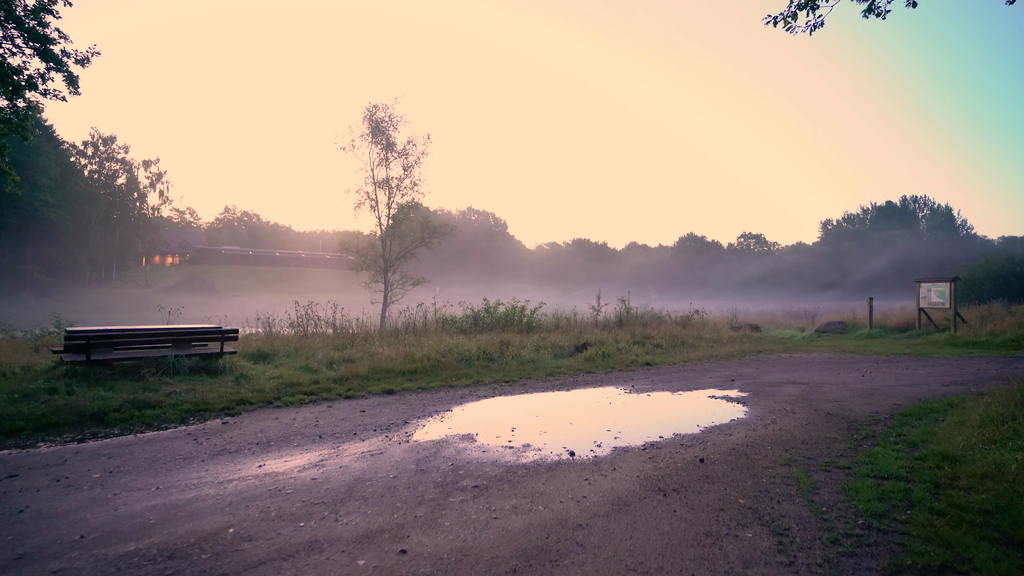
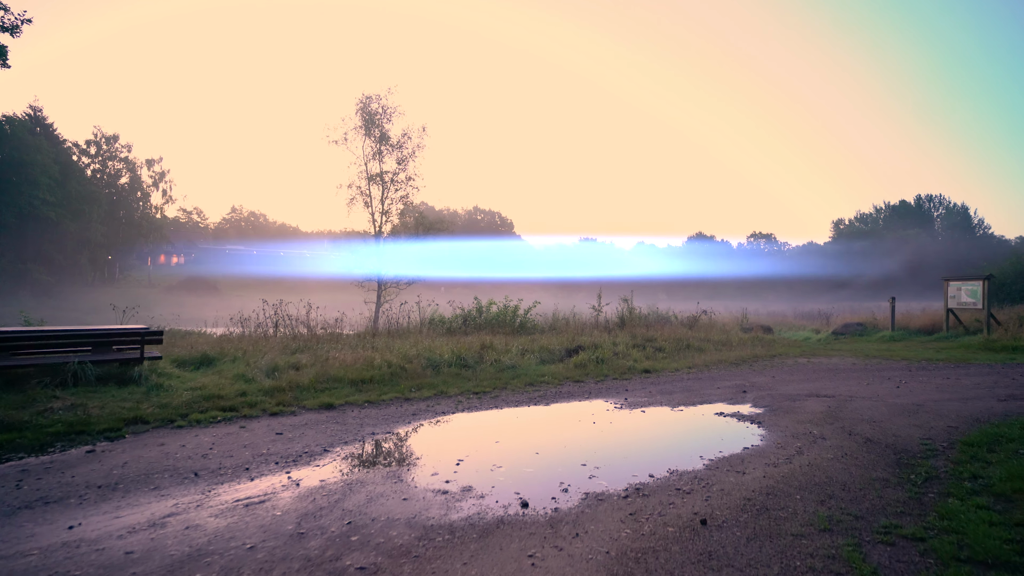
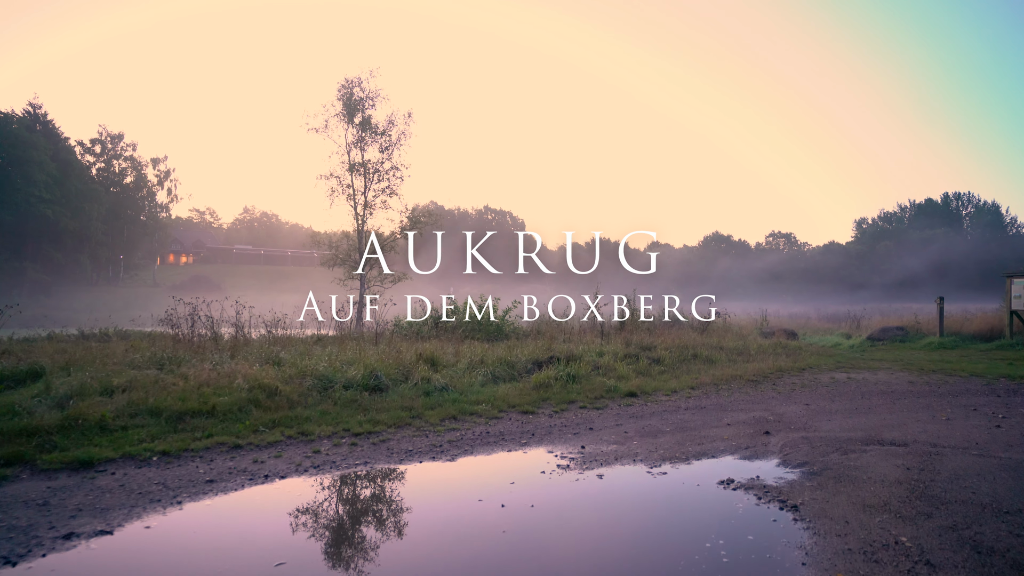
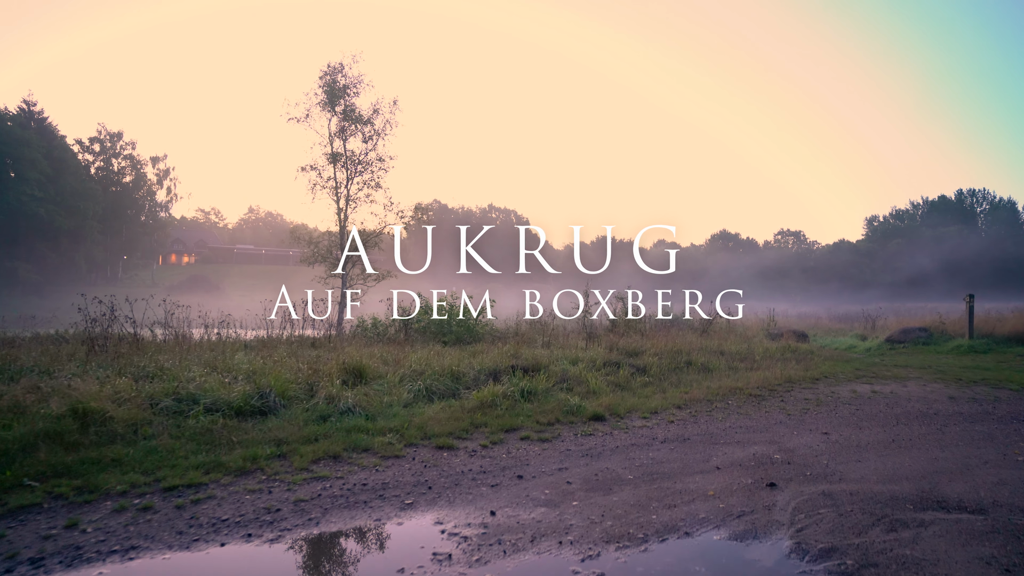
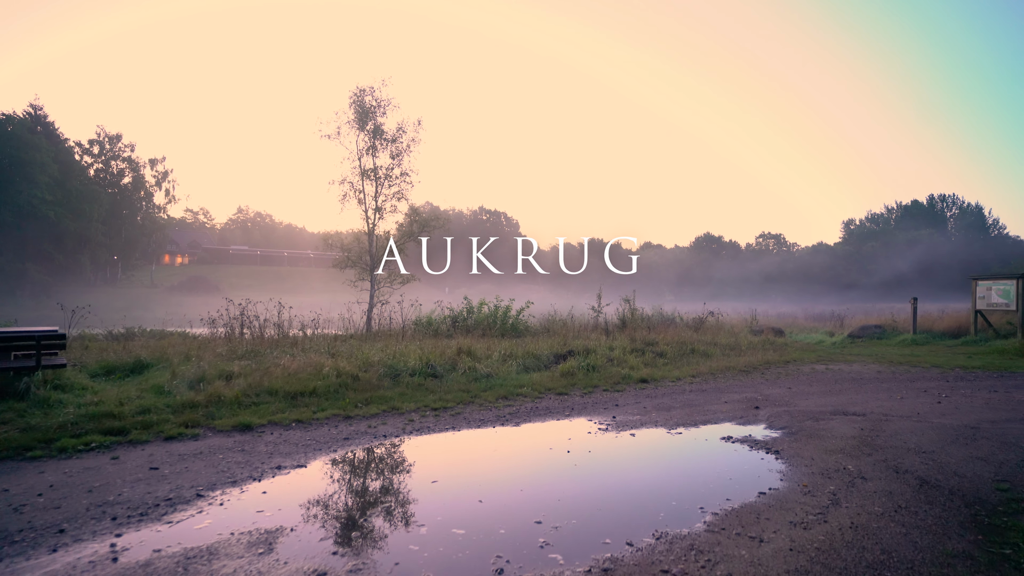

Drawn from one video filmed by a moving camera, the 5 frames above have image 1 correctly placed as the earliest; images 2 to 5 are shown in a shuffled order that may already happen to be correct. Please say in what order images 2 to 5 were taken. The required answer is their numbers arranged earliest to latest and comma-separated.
2, 5, 3, 4
